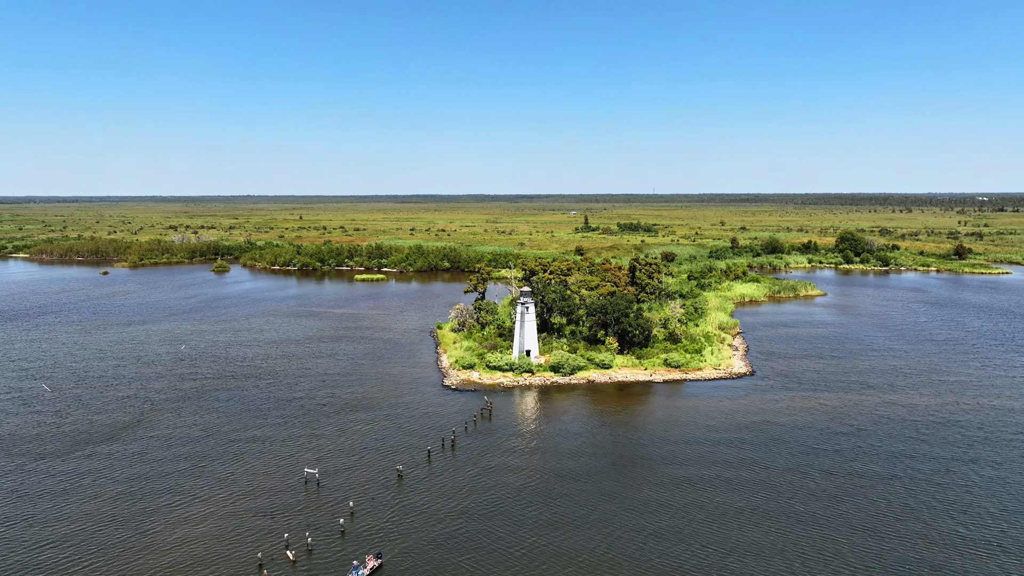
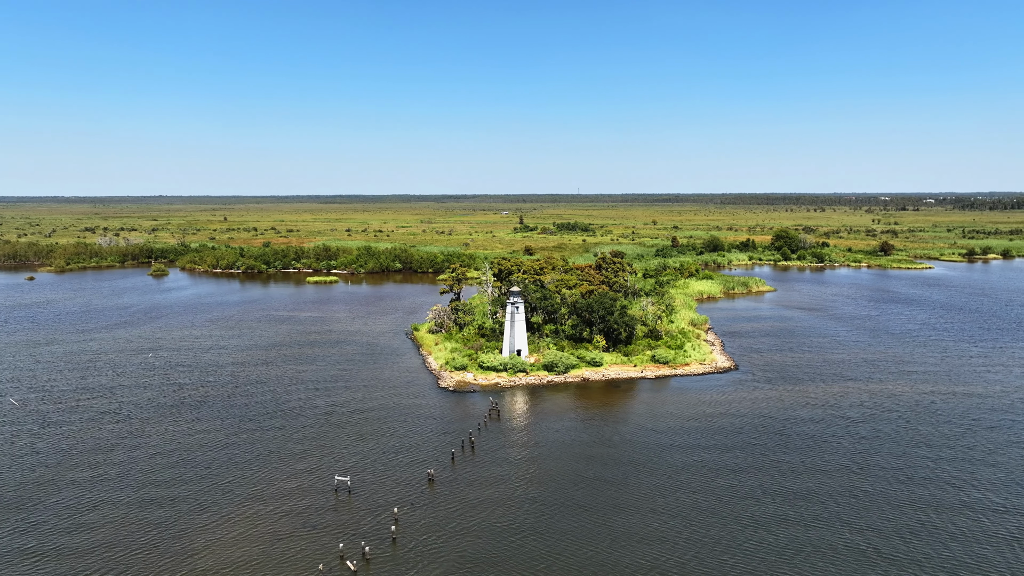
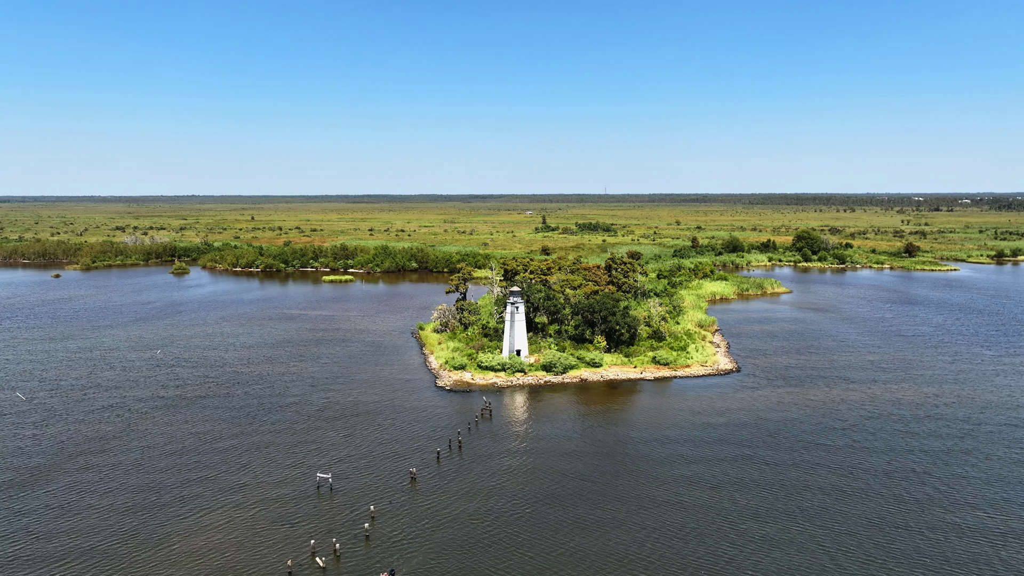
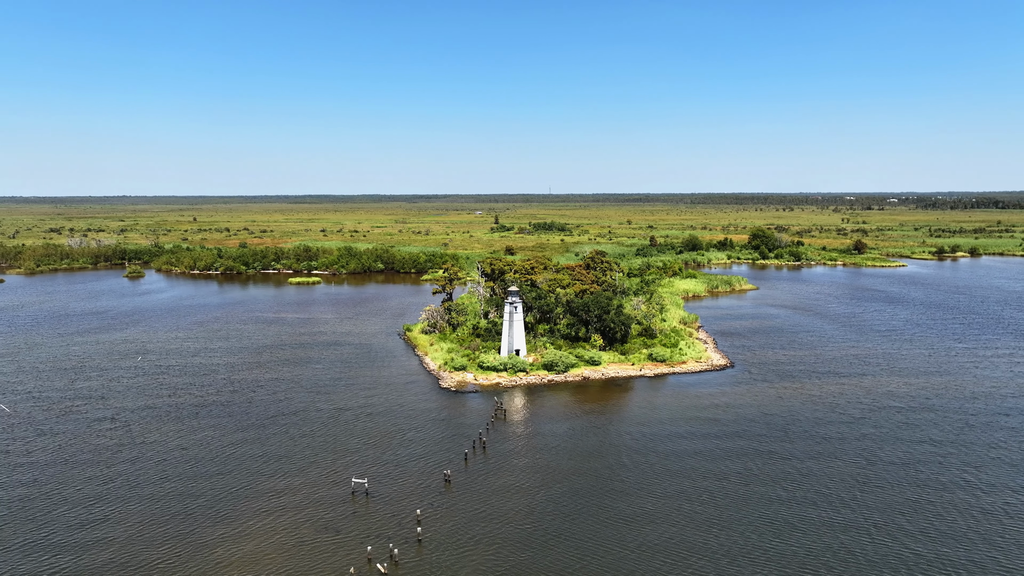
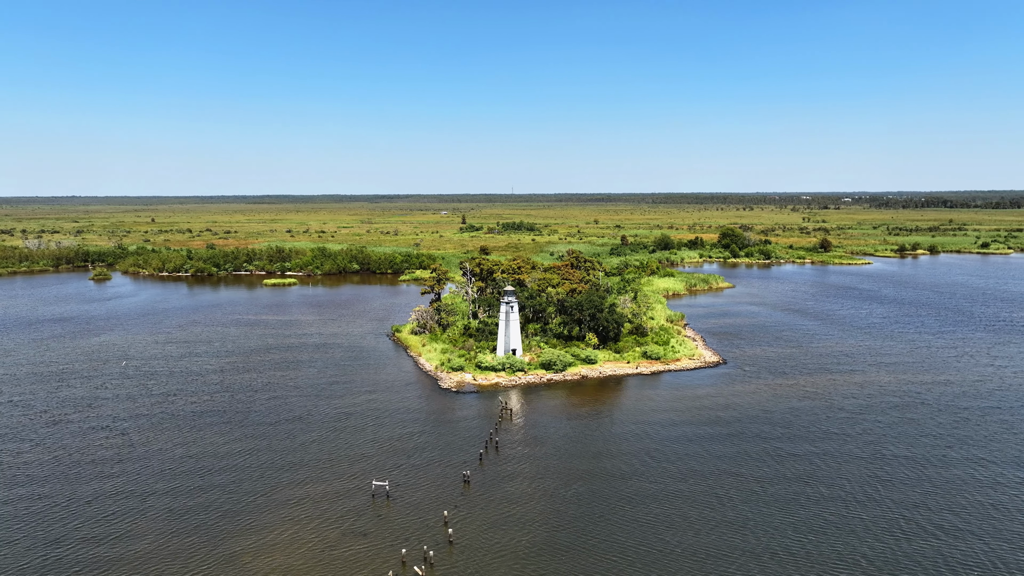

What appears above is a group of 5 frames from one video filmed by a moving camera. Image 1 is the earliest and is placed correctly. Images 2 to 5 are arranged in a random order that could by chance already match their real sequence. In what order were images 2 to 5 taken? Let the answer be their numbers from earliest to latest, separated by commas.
3, 2, 4, 5
